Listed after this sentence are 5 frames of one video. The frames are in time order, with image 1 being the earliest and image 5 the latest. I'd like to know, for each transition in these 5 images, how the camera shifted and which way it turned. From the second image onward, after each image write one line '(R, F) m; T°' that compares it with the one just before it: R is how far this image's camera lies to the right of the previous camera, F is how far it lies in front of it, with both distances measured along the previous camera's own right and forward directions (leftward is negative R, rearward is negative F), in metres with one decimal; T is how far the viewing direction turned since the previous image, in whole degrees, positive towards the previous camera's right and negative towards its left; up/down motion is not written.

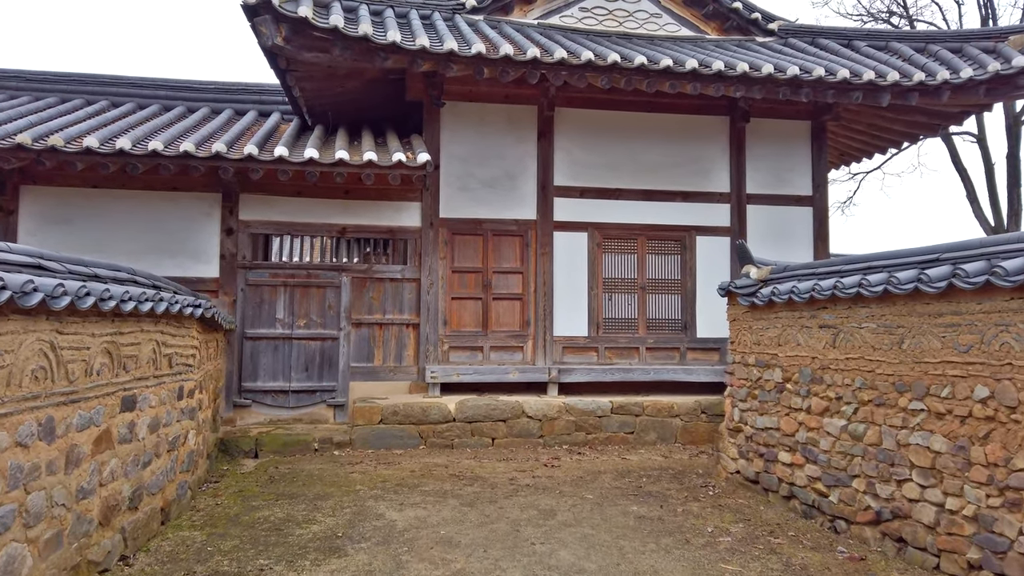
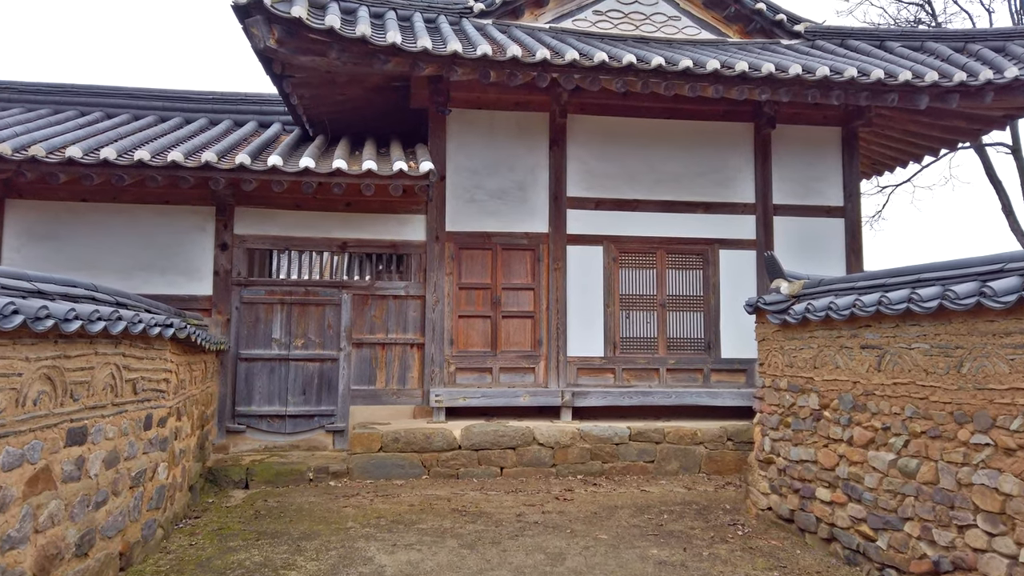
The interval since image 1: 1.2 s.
(+0.1, +0.4) m; -2°
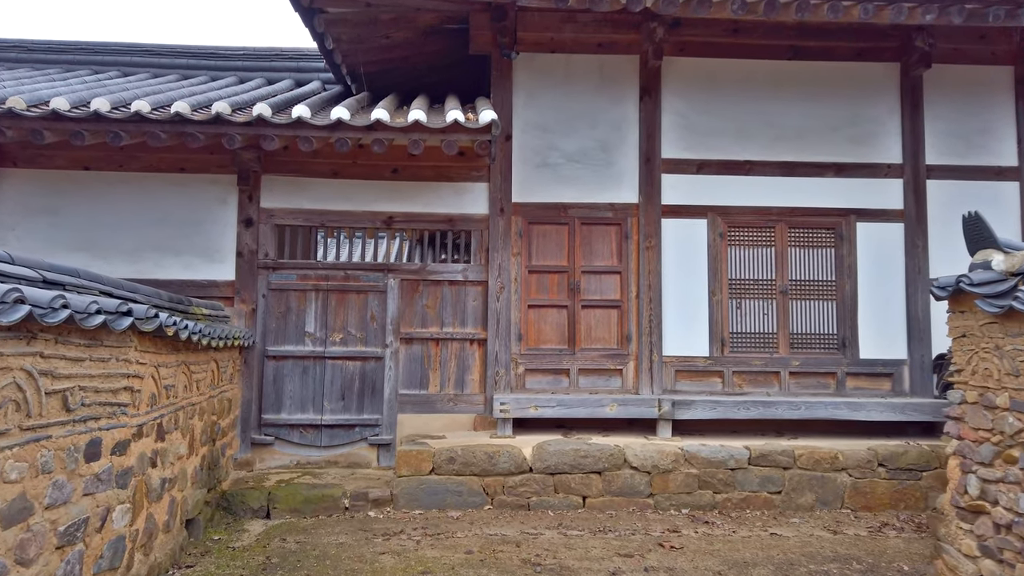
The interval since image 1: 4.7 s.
(-0.1, +1.2) m; -5°
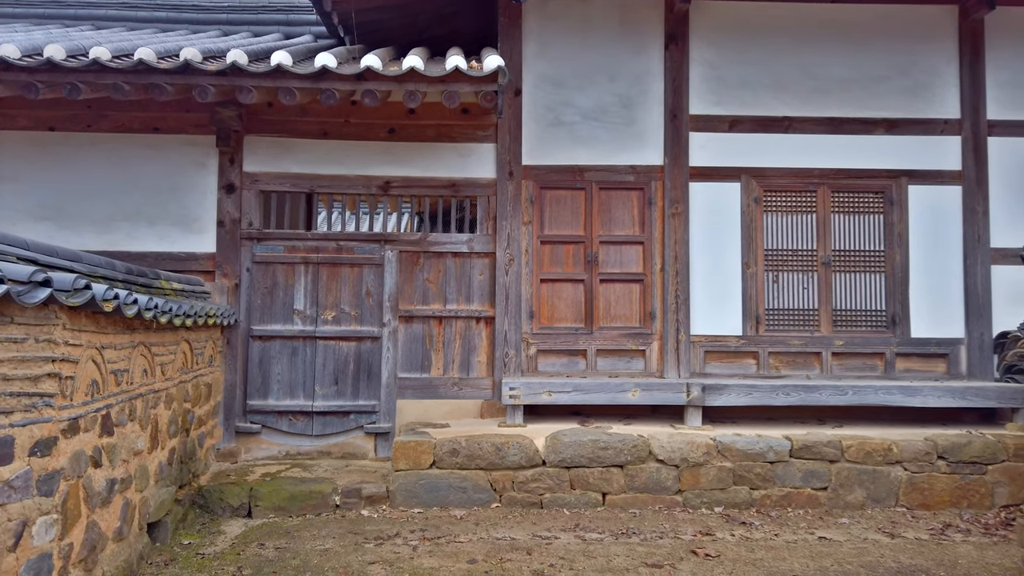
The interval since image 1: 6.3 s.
(0.0, +0.5) m; -1°
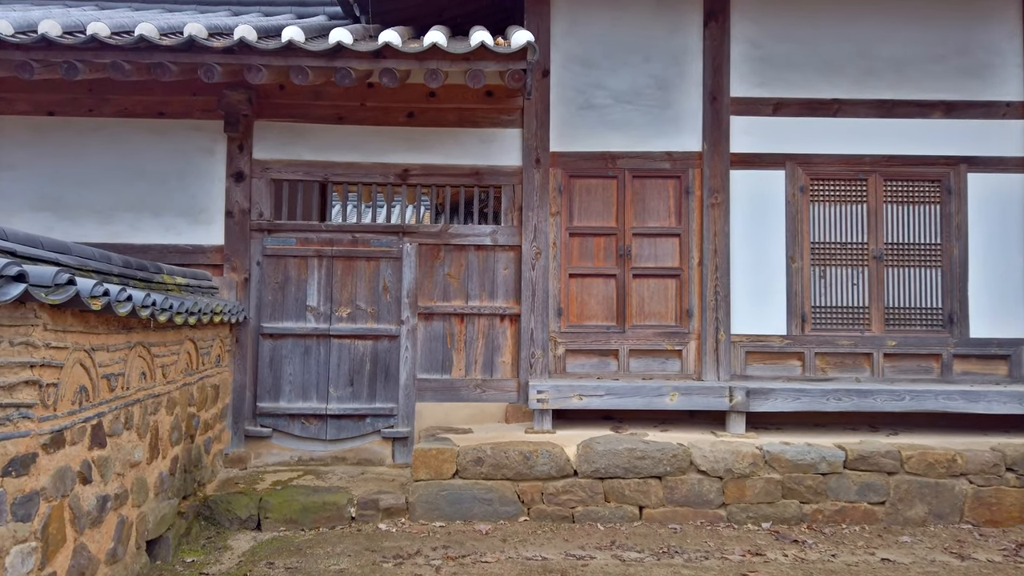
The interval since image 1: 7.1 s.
(-0.1, +0.3) m; -1°
